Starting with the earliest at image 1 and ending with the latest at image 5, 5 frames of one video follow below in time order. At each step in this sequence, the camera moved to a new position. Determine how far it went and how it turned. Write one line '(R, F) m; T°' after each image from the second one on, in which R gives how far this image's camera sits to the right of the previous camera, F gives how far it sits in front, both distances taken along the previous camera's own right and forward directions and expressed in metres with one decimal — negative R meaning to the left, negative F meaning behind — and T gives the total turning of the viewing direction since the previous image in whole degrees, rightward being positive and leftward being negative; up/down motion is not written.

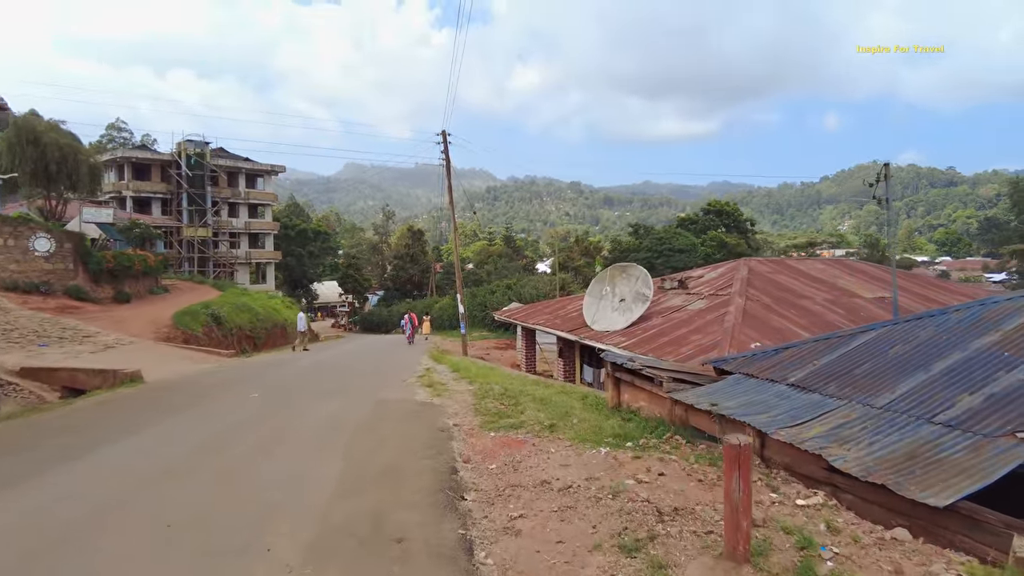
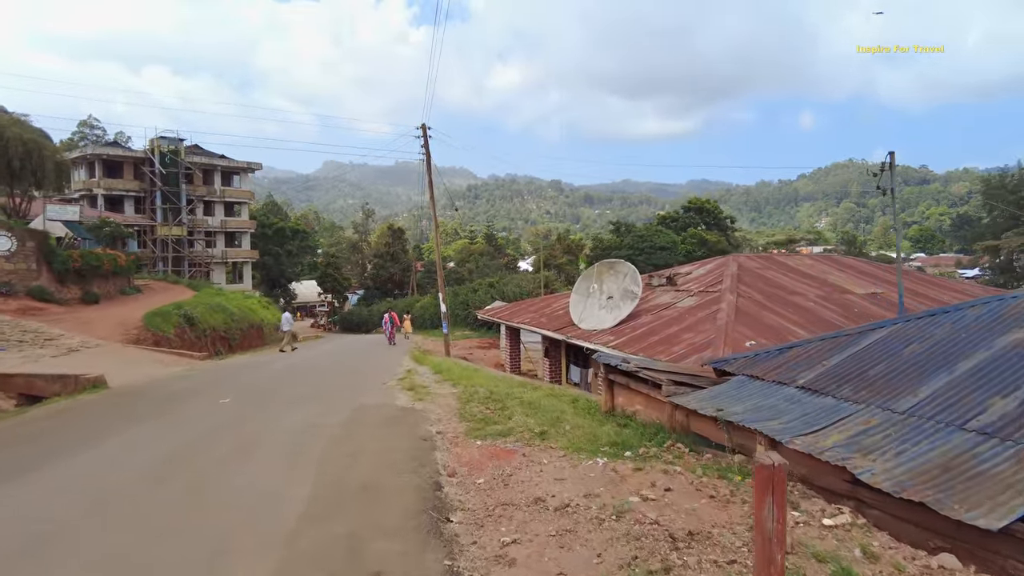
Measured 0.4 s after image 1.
(-0.1, +0.5) m; +2°
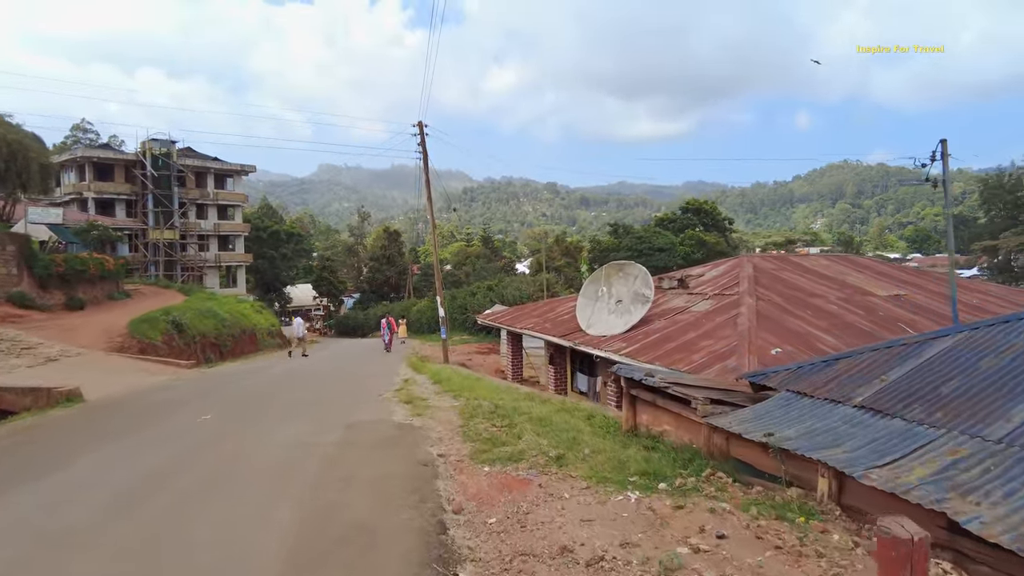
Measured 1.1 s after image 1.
(-0.1, +0.8) m; 0°
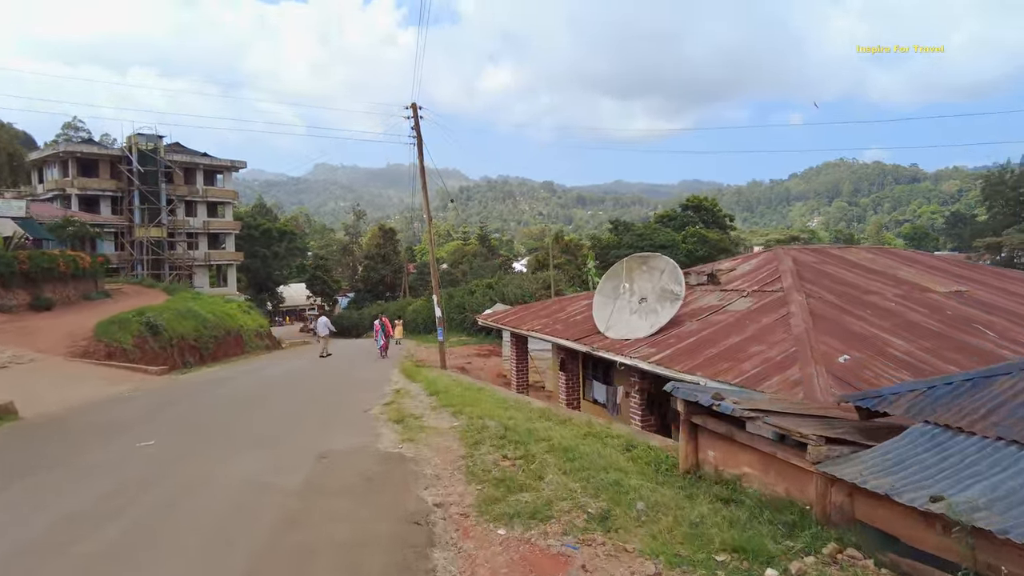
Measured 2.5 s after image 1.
(-0.2, +1.8) m; 0°
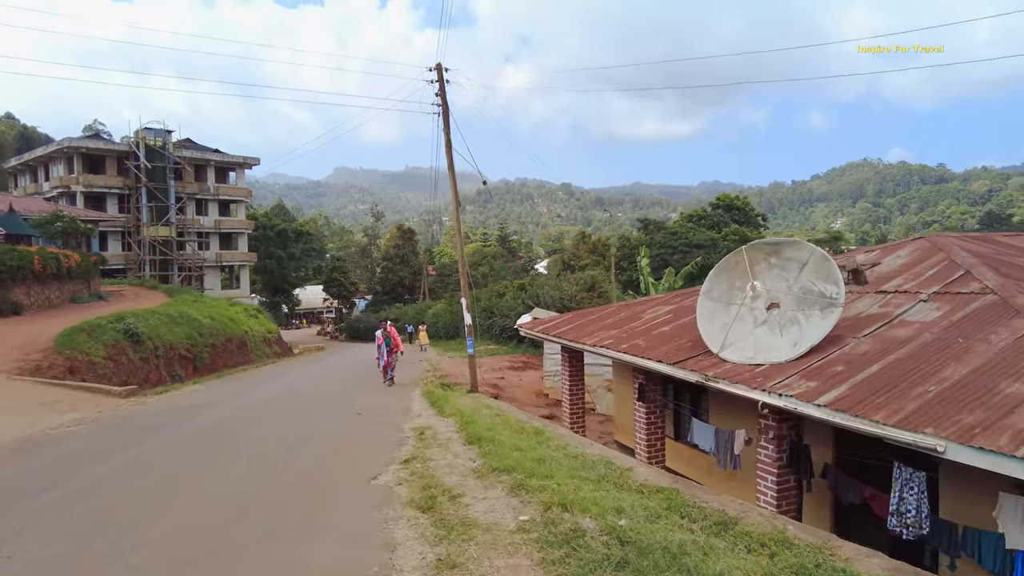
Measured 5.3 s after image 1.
(-0.7, +3.5) m; -2°
